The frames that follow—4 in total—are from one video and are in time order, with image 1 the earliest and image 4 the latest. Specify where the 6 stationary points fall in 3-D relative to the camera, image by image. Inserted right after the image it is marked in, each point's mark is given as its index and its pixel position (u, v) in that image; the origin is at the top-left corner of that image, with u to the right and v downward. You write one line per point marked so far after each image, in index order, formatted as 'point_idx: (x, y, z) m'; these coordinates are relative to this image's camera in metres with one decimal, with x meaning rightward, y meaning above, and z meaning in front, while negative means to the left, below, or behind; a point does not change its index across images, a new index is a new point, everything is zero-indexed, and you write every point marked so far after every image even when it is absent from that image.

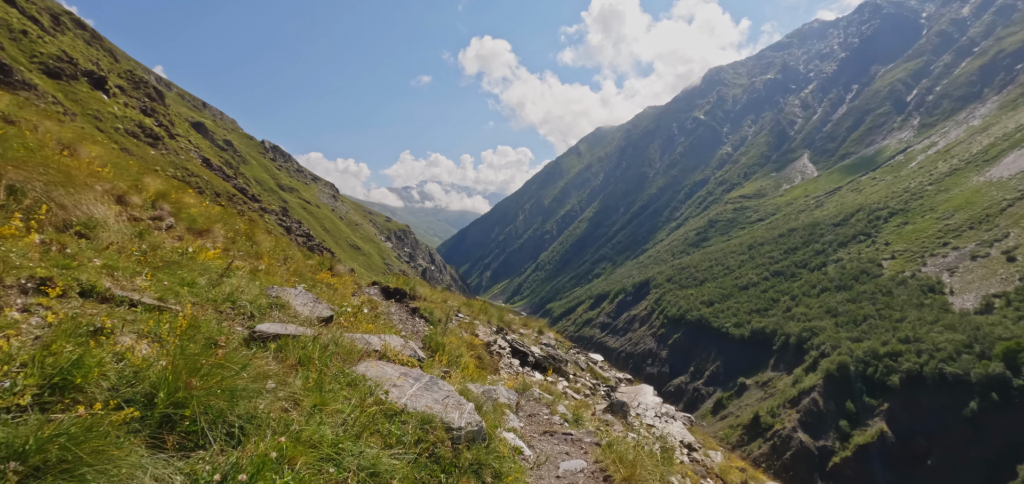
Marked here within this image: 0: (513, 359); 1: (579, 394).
0: (+0.1, -5.0, +19.2) m
1: (+2.6, -6.5, +19.9) m
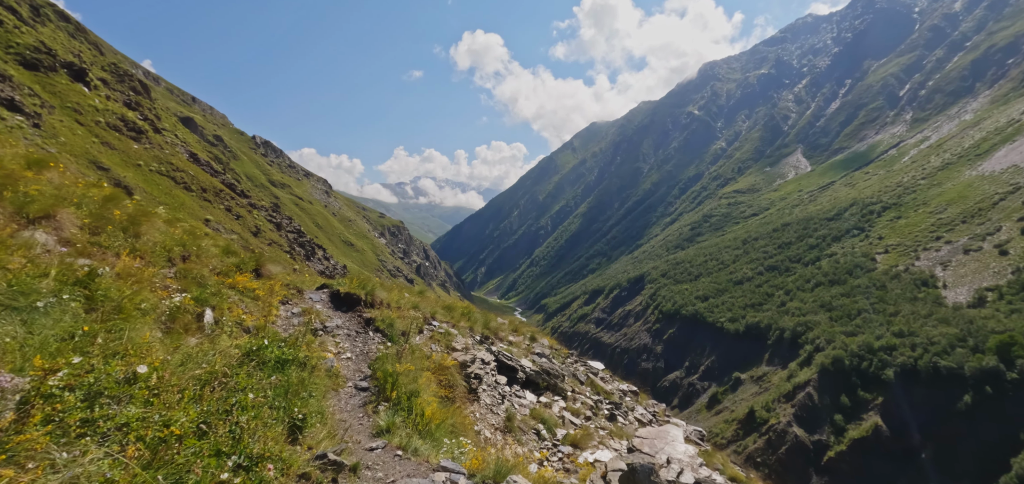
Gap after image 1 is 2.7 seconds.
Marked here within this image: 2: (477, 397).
0: (-0.2, -4.8, +17.8) m
1: (+2.3, -6.3, +18.6) m
2: (-1.1, -4.8, +15.9) m
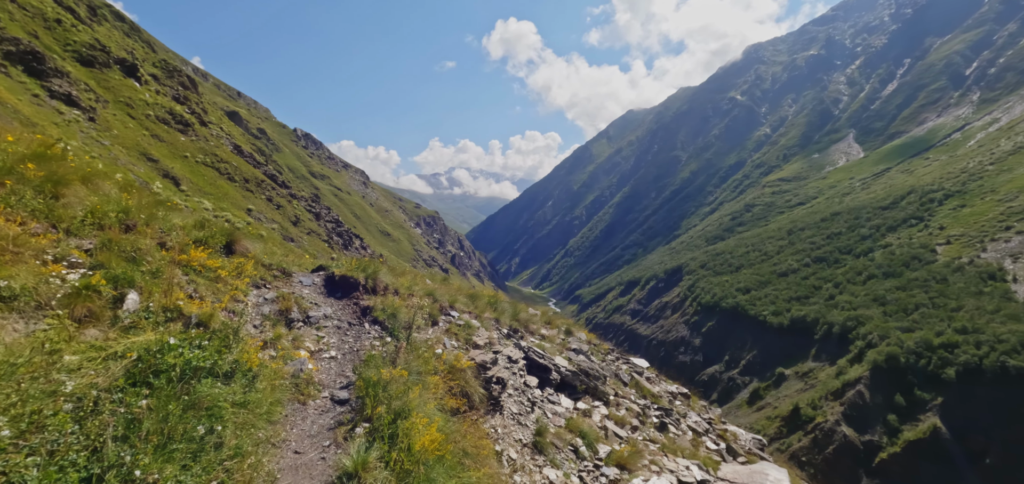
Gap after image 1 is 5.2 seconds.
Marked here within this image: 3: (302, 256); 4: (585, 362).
0: (+0.7, -4.0, +14.8) m
1: (+3.2, -5.5, +15.4) m
2: (-0.4, -4.0, +12.9) m
3: (-7.7, -0.5, +19.2) m
4: (+2.7, -4.4, +19.4) m
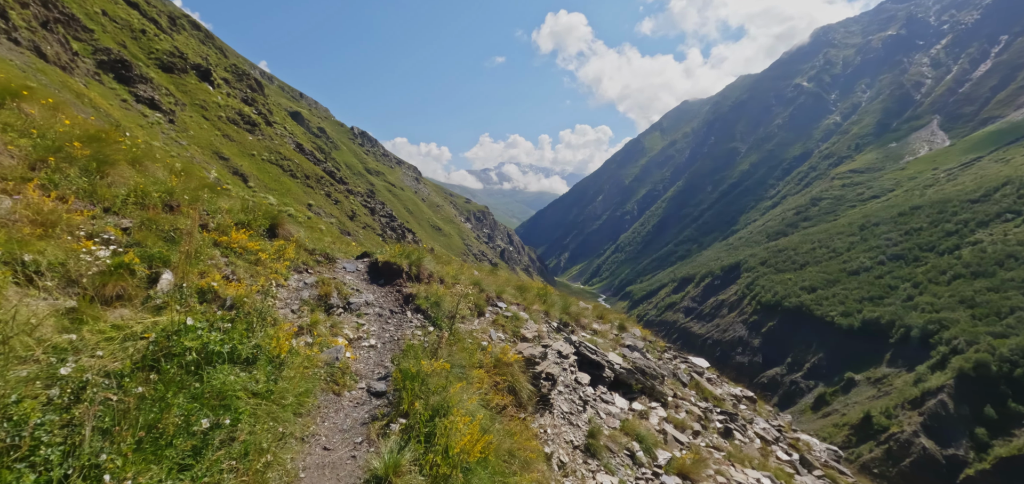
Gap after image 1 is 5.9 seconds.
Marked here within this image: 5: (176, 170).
0: (+2.0, -3.7, +13.6) m
1: (+4.6, -5.1, +13.9) m
2: (+0.8, -3.7, +11.8) m
3: (-5.8, 0.0, +18.8) m
4: (+4.4, -4.0, +18.0) m
5: (-9.6, +2.1, +14.9) m
